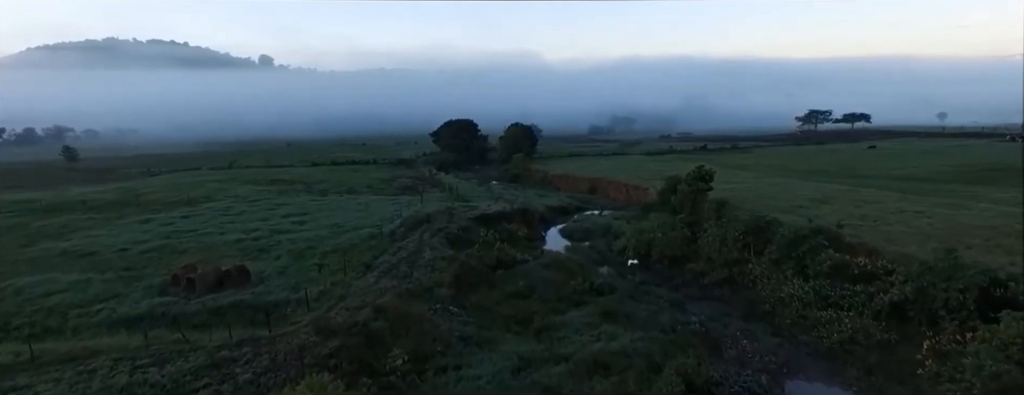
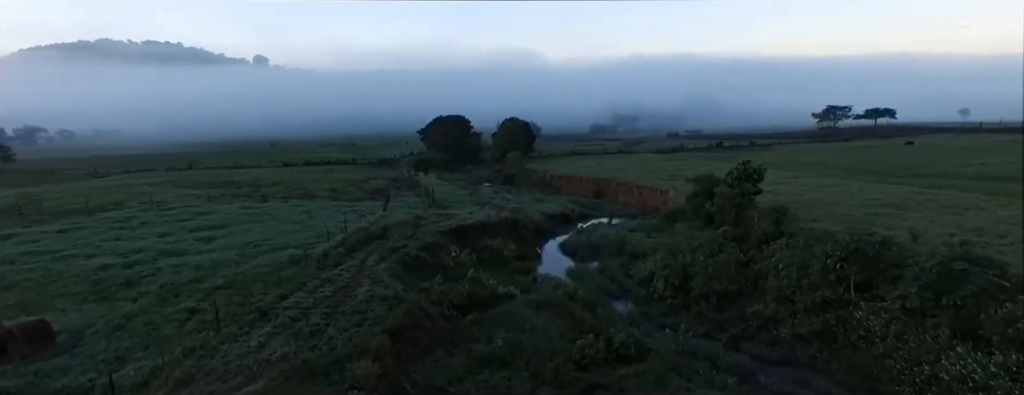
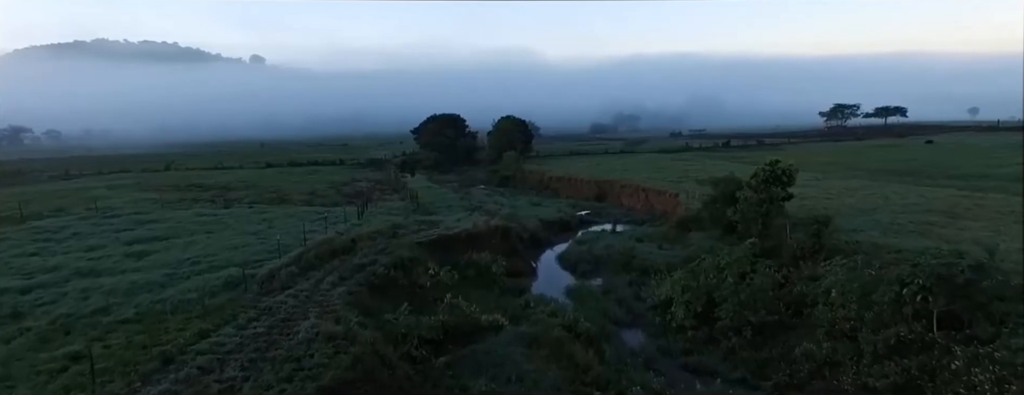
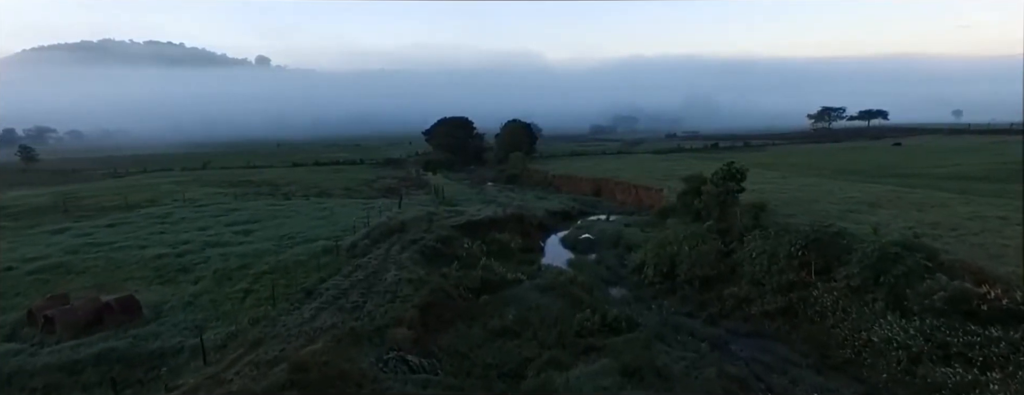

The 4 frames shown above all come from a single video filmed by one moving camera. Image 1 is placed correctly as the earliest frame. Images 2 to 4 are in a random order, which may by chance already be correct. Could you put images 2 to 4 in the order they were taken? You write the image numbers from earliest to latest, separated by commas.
4, 2, 3
